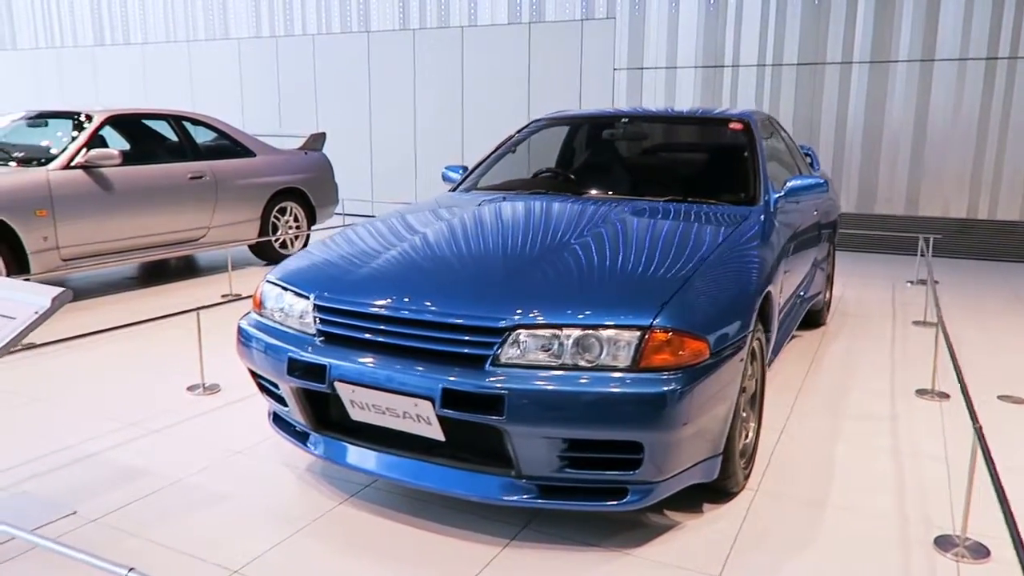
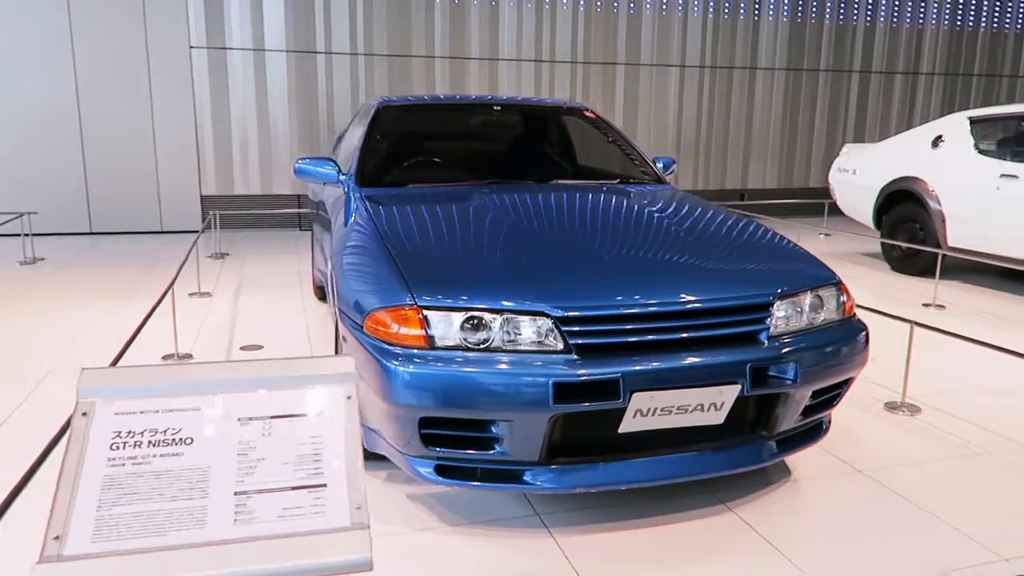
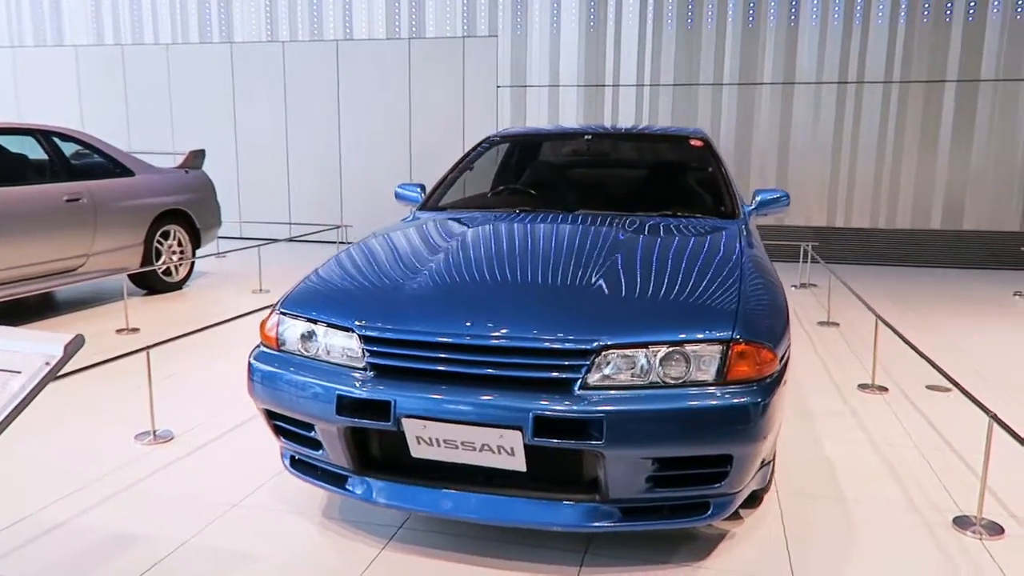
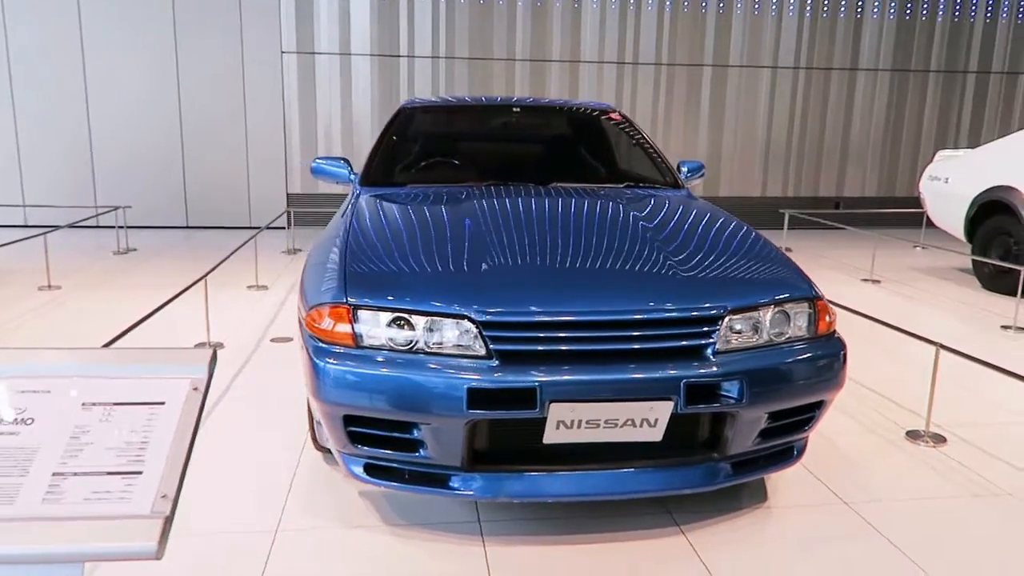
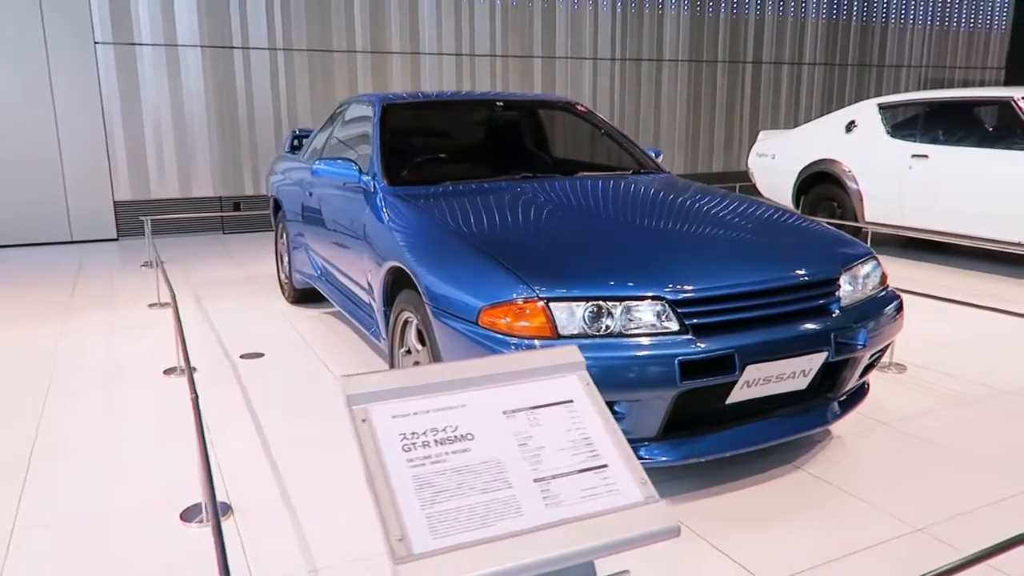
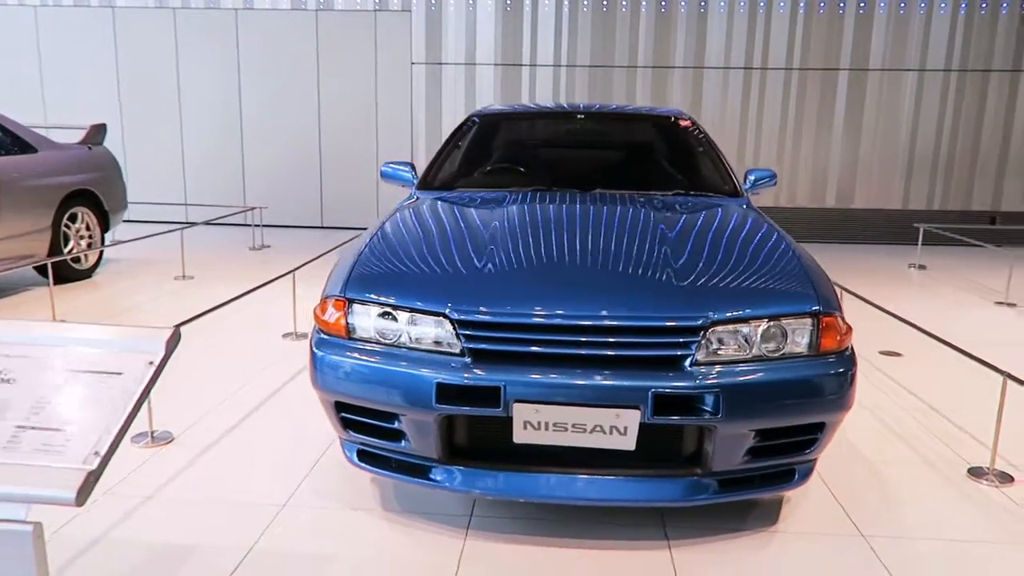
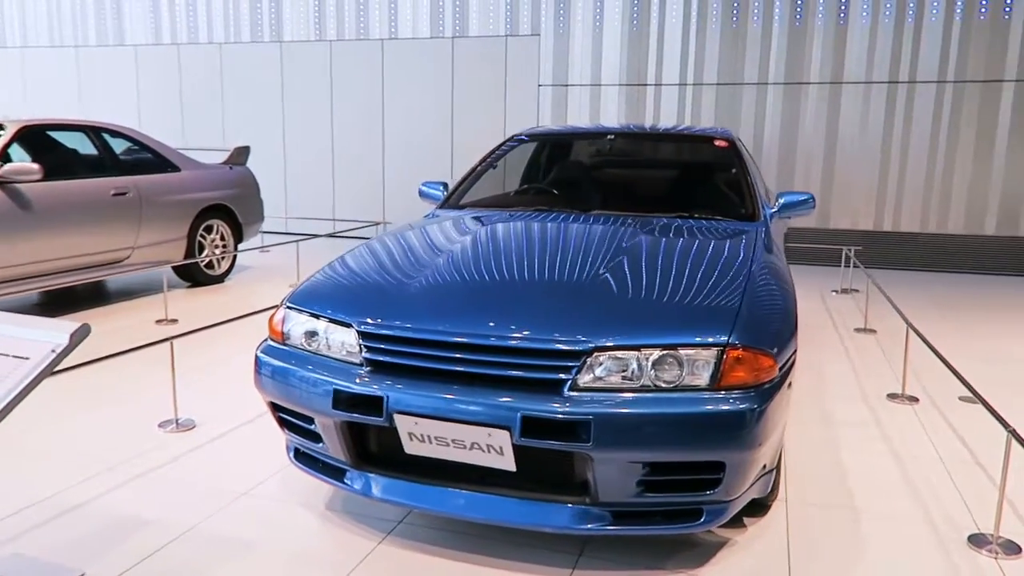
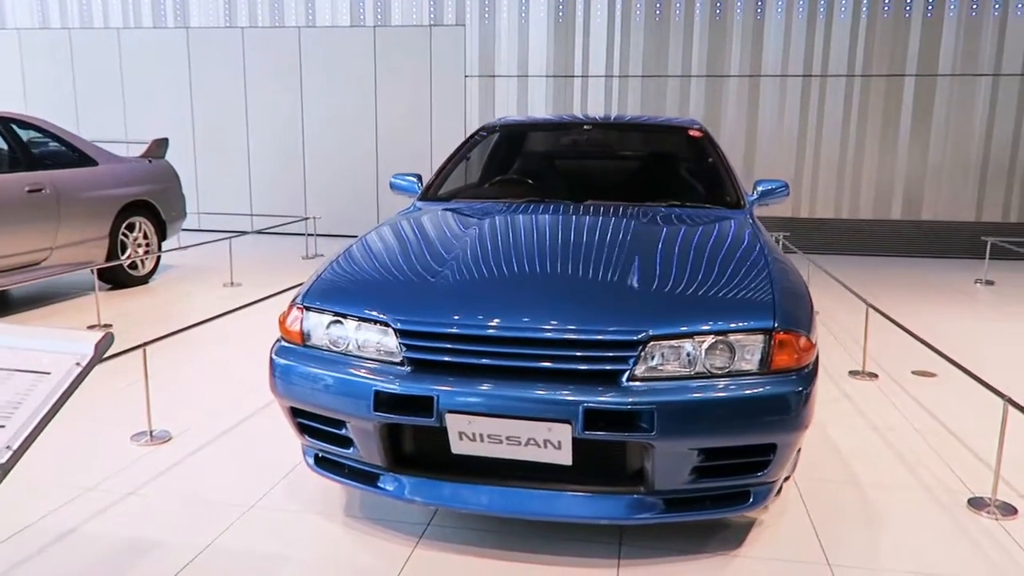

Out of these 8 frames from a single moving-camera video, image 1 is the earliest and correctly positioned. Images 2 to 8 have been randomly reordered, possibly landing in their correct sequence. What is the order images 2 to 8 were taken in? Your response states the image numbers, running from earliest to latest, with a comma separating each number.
7, 3, 8, 6, 4, 2, 5
